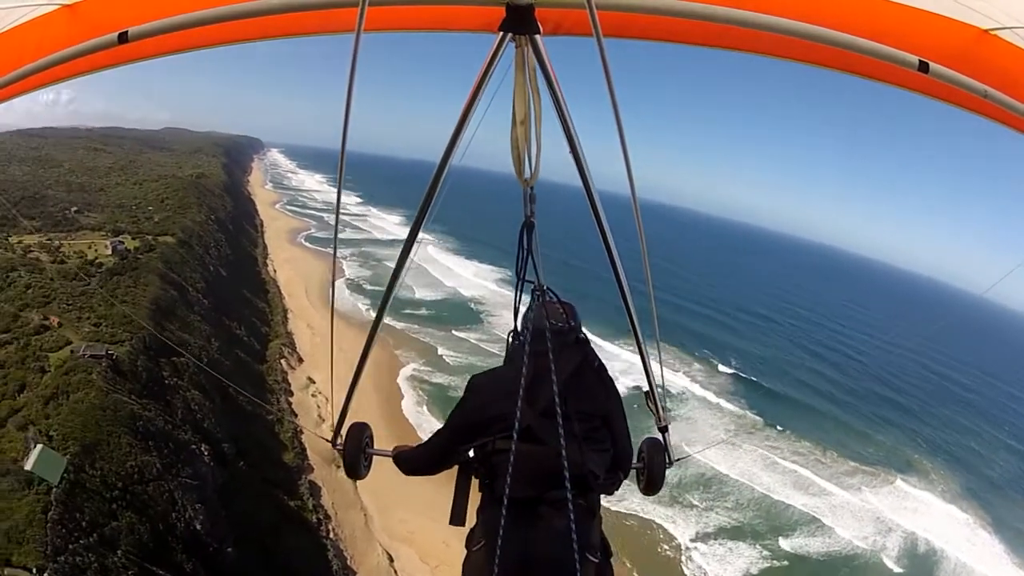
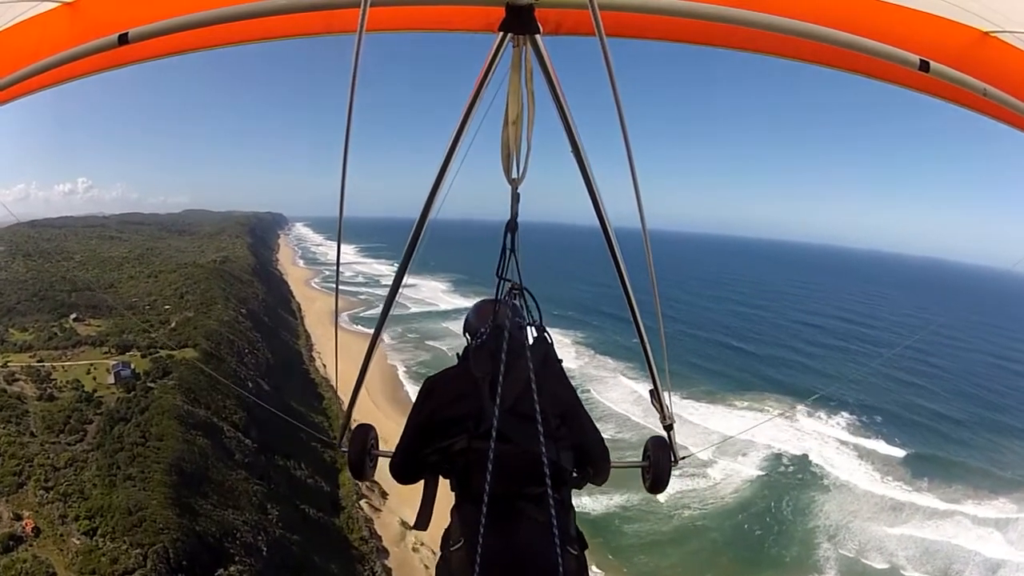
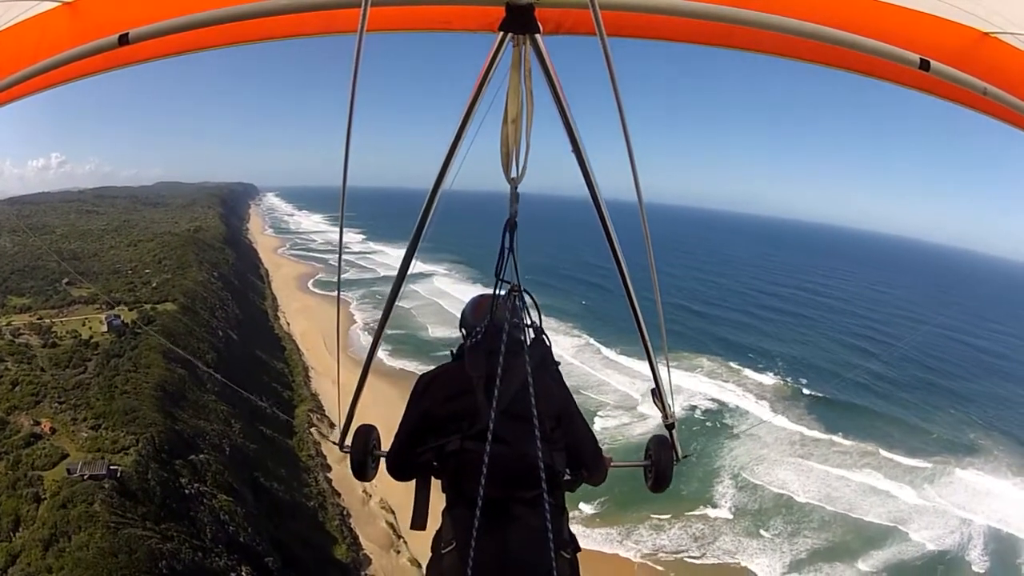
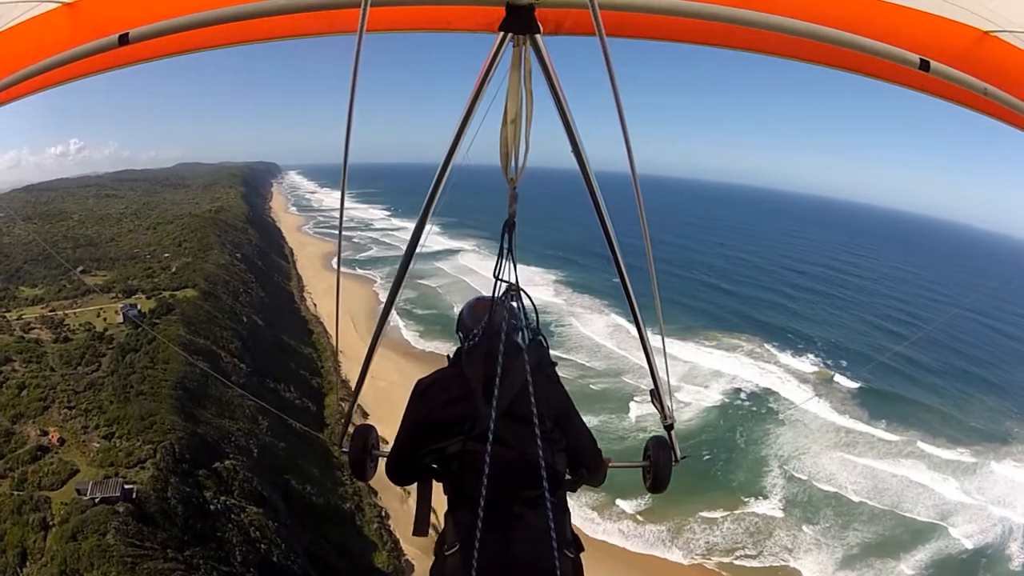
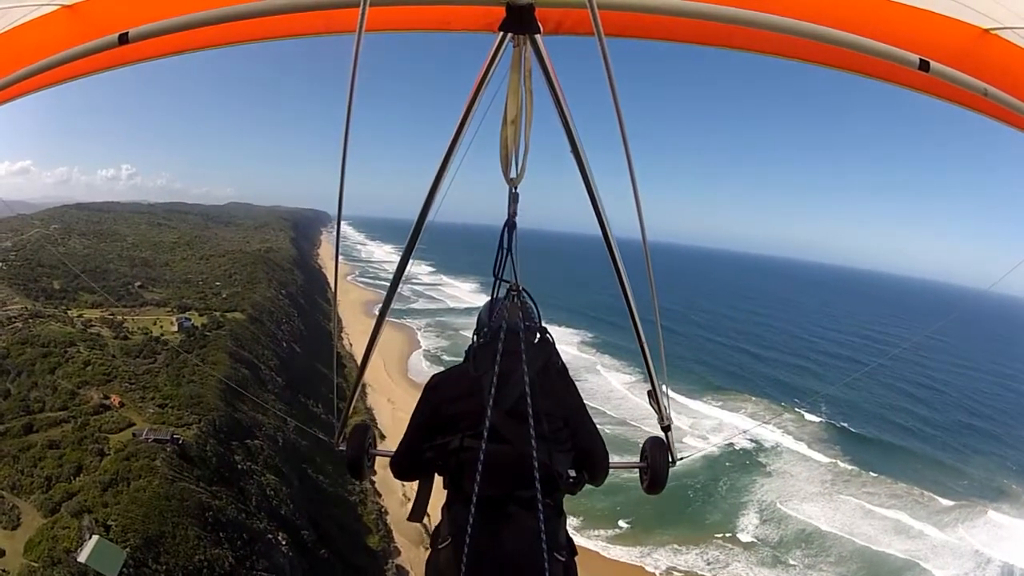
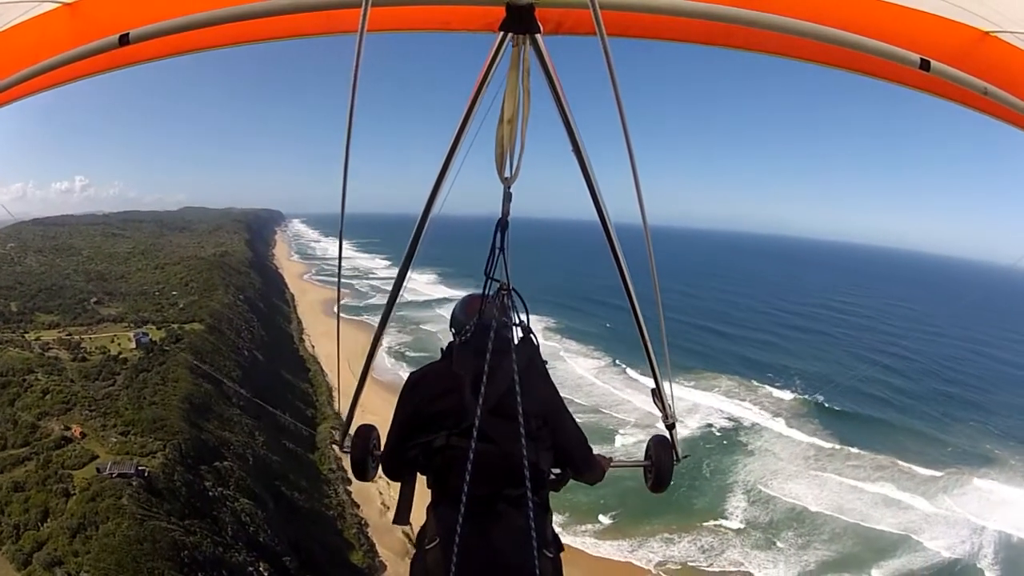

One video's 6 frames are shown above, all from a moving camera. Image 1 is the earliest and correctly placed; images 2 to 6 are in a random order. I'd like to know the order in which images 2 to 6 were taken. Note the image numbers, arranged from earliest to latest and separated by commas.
5, 6, 3, 4, 2
